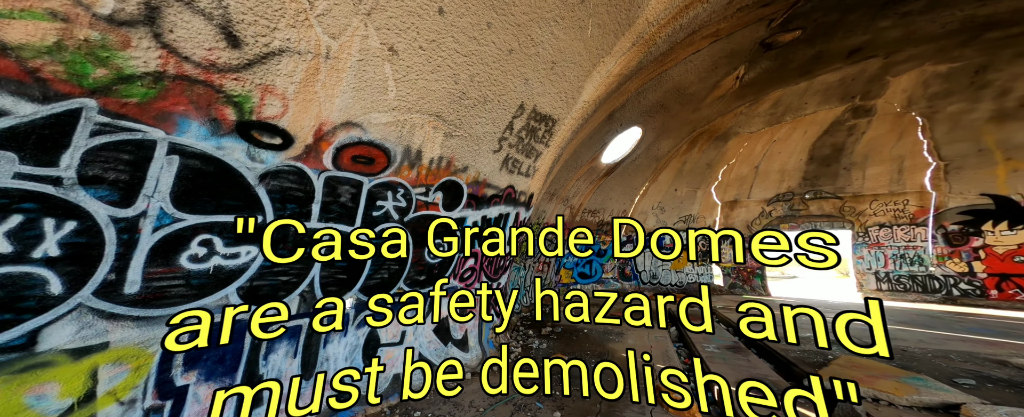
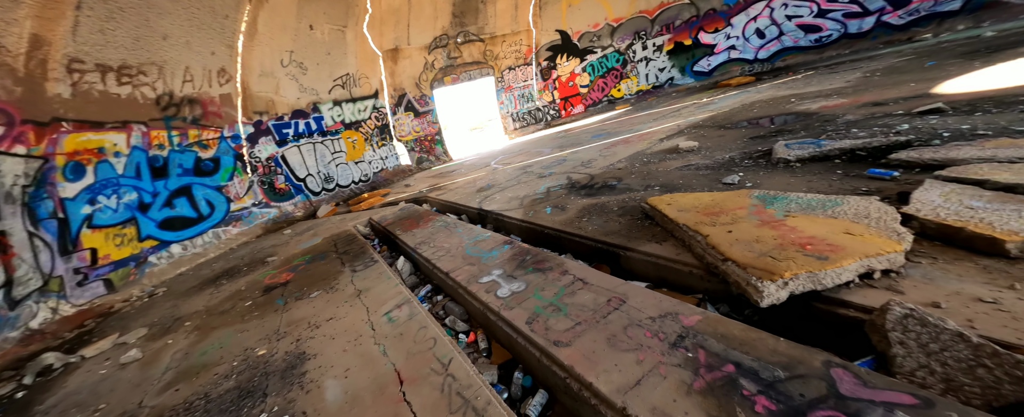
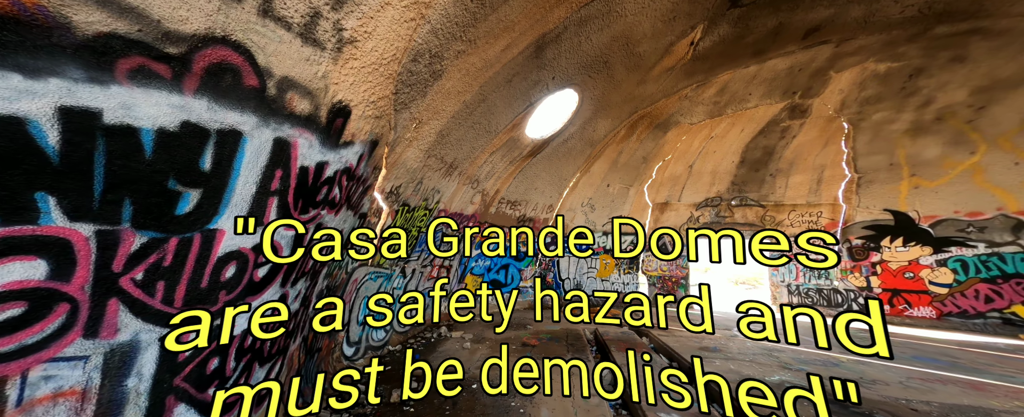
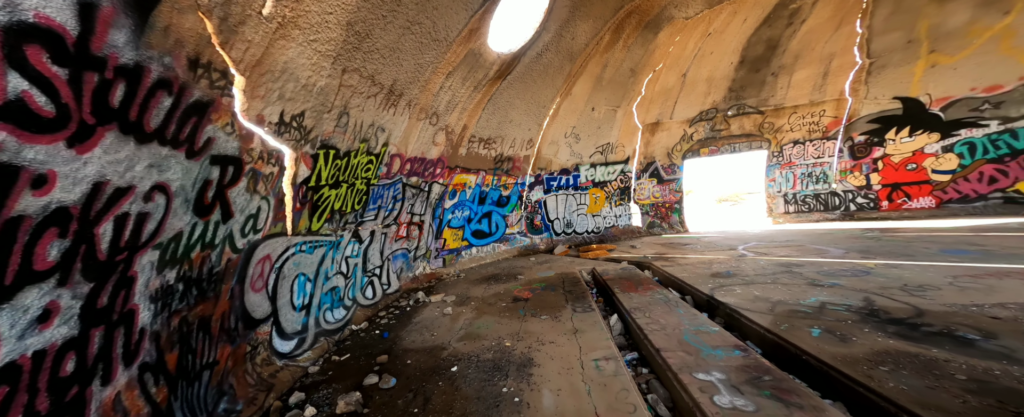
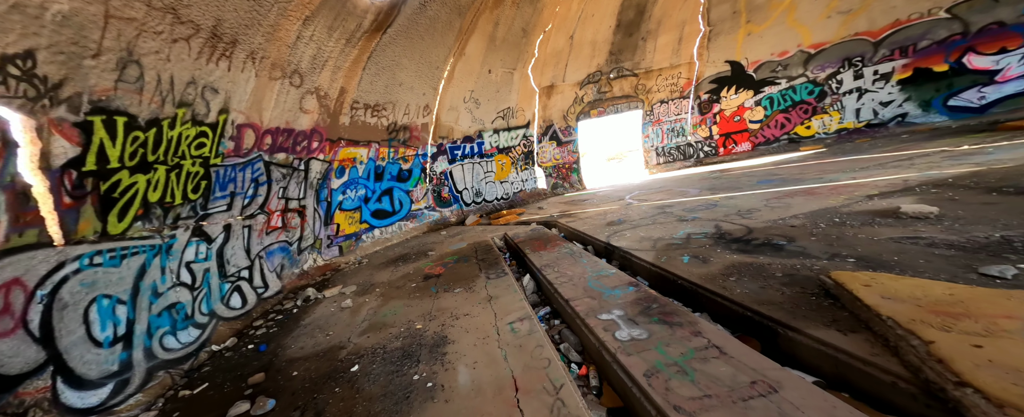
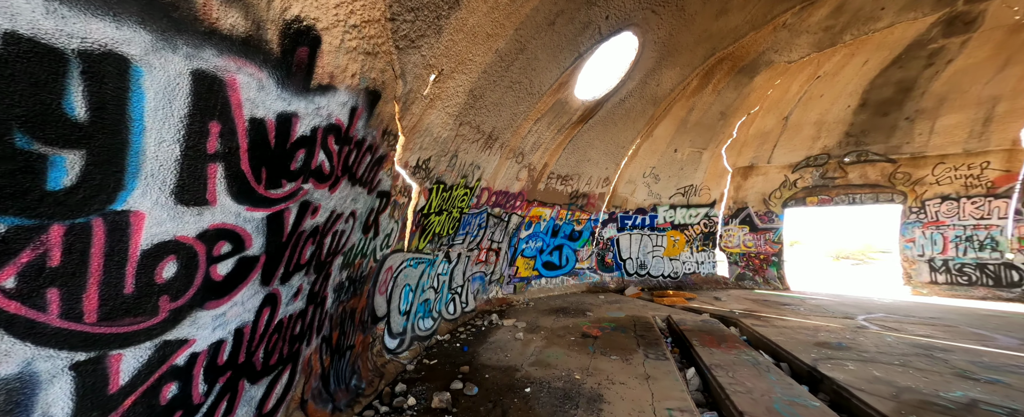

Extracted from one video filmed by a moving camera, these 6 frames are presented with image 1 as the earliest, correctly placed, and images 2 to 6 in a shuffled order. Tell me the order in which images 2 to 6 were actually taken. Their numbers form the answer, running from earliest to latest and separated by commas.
3, 6, 4, 5, 2
